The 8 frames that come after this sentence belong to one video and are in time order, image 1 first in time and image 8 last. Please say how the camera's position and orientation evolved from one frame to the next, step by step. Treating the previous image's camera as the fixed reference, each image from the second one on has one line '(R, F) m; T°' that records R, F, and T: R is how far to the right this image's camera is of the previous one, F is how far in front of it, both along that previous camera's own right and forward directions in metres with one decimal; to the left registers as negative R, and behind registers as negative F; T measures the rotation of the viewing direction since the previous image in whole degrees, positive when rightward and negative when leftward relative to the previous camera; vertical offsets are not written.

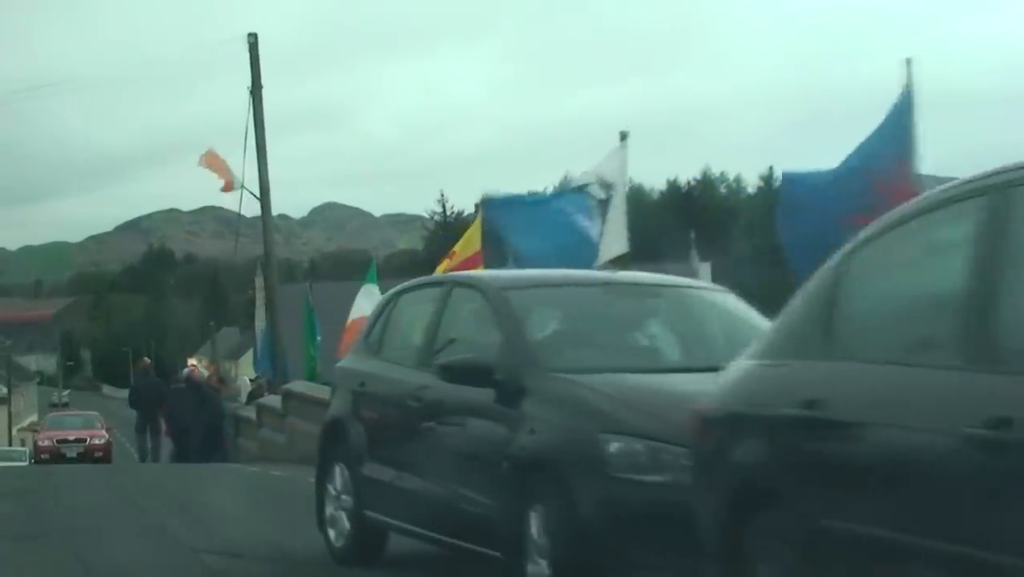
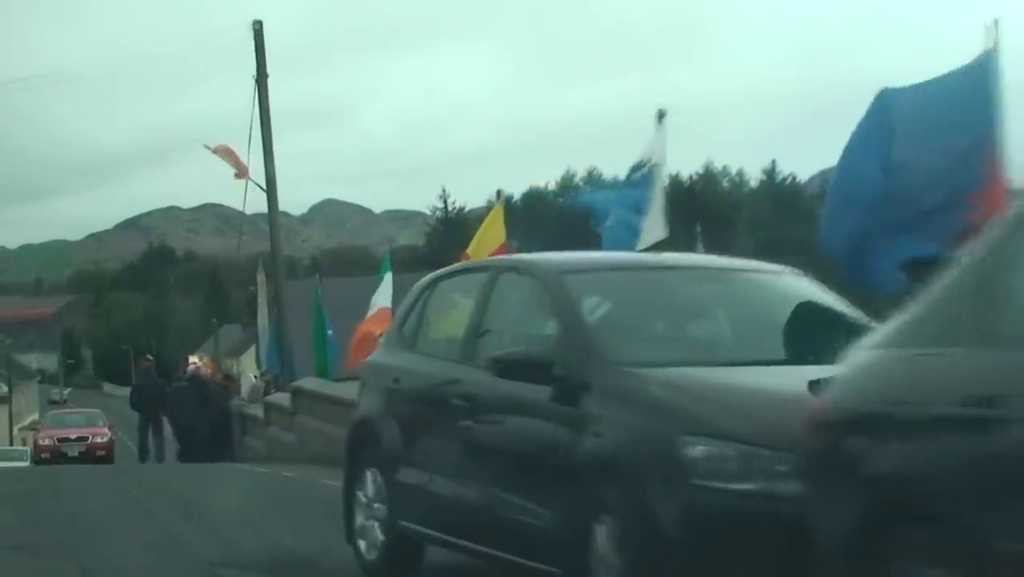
(-0.2, +0.6) m; 0°
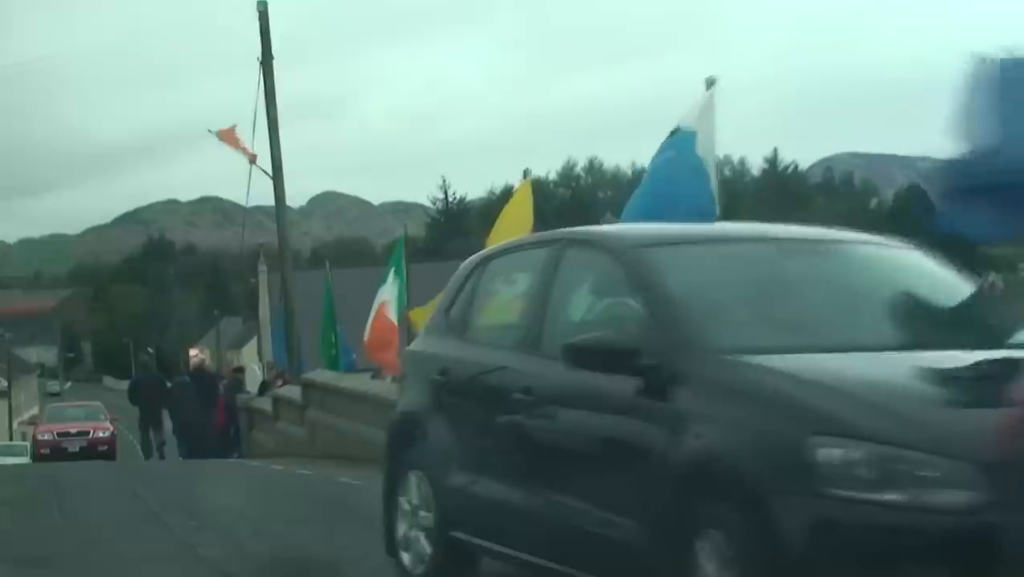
(-0.2, +0.7) m; 0°
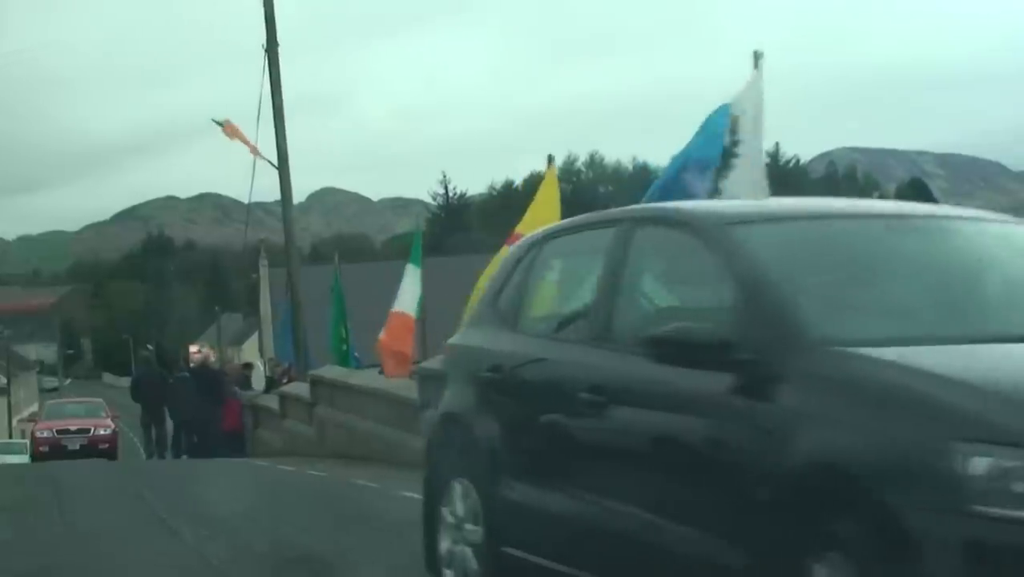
(-0.2, +0.6) m; 0°
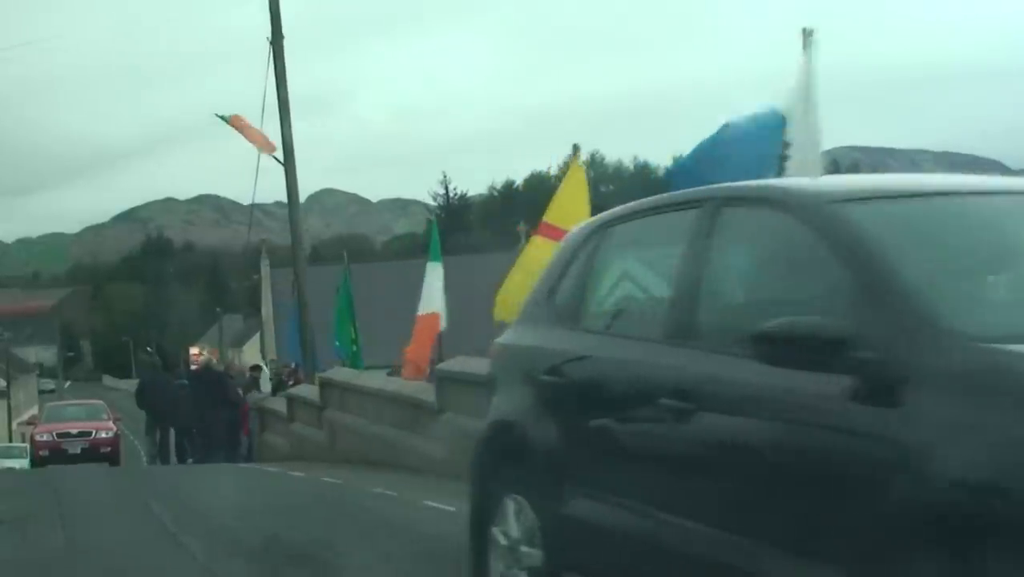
(-0.2, +0.5) m; 0°
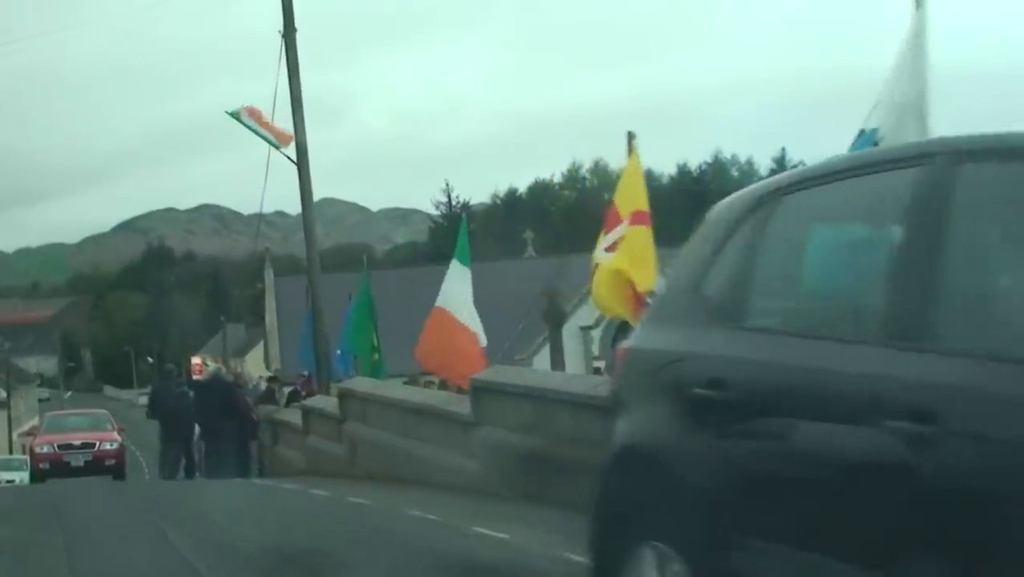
(-0.3, +0.9) m; 0°
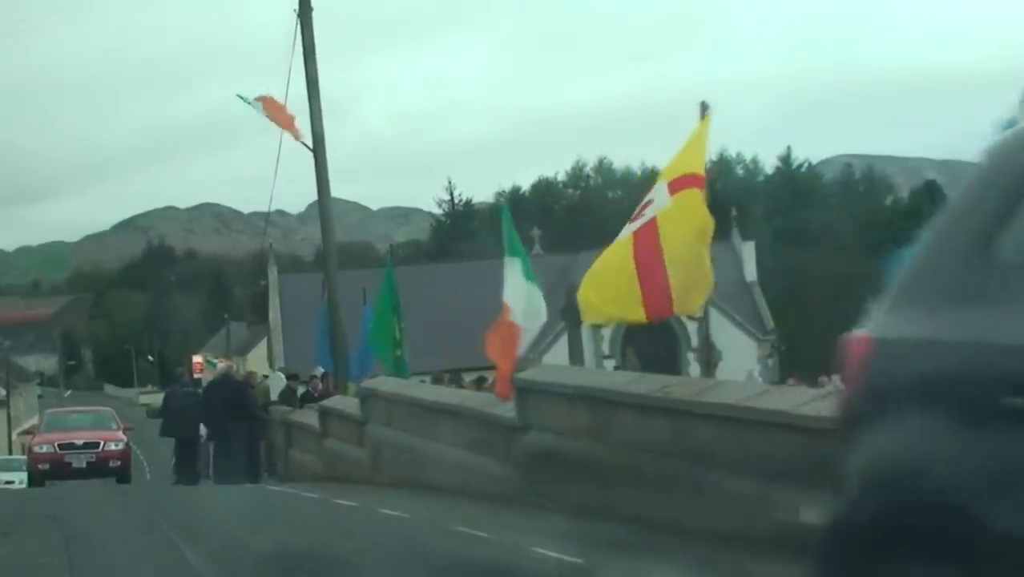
(-0.3, +1.0) m; 0°
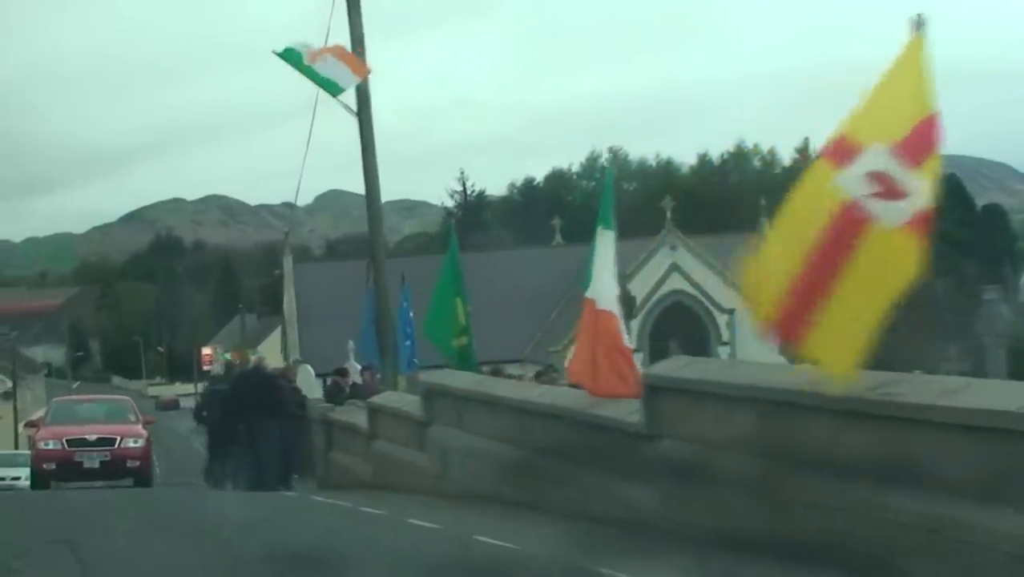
(-0.7, +2.0) m; 0°
